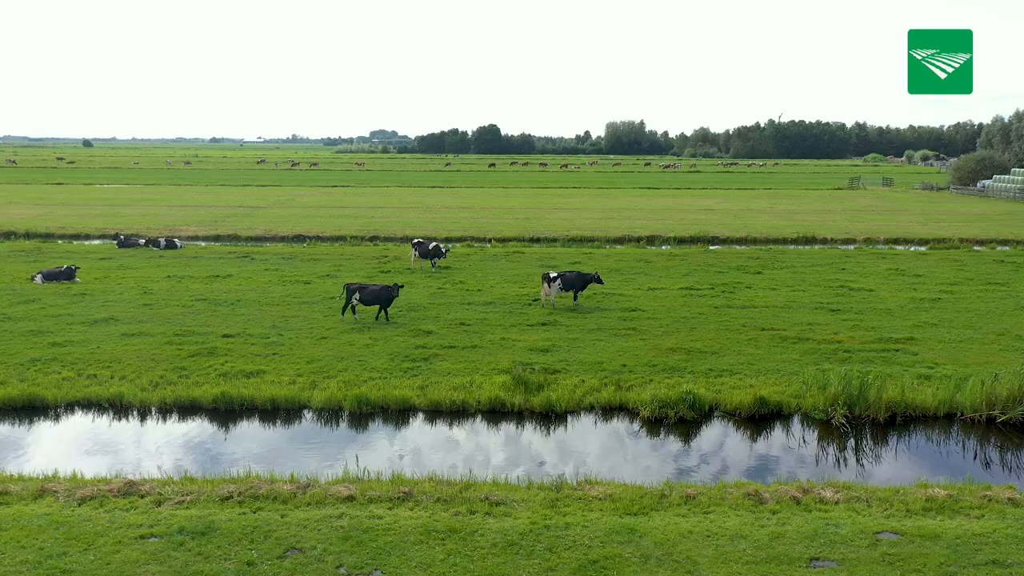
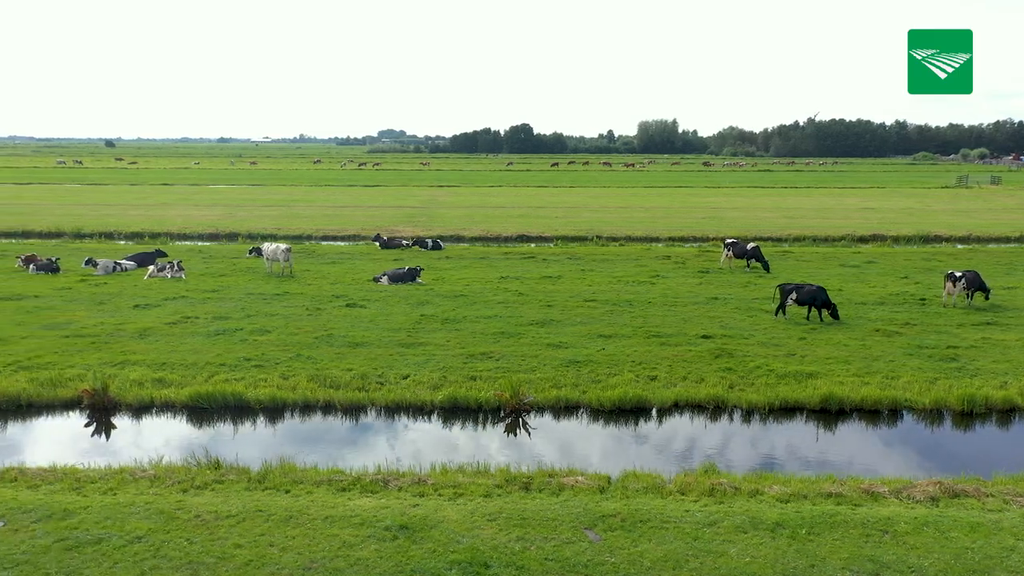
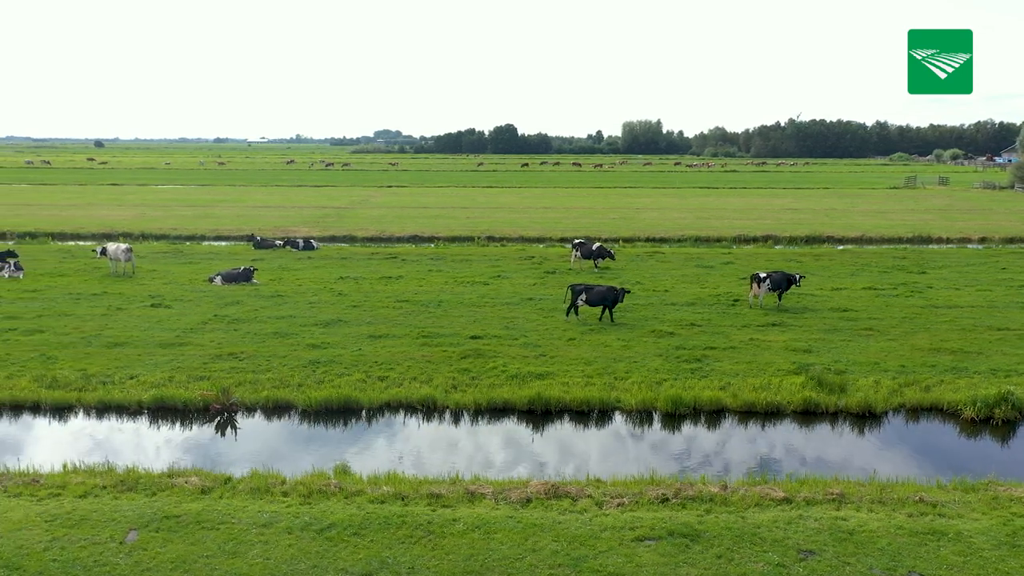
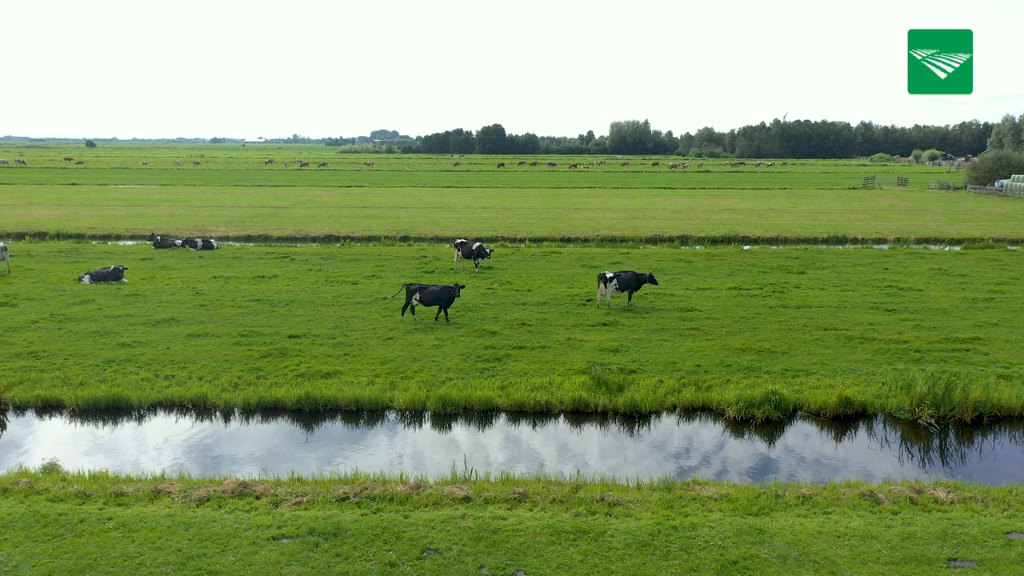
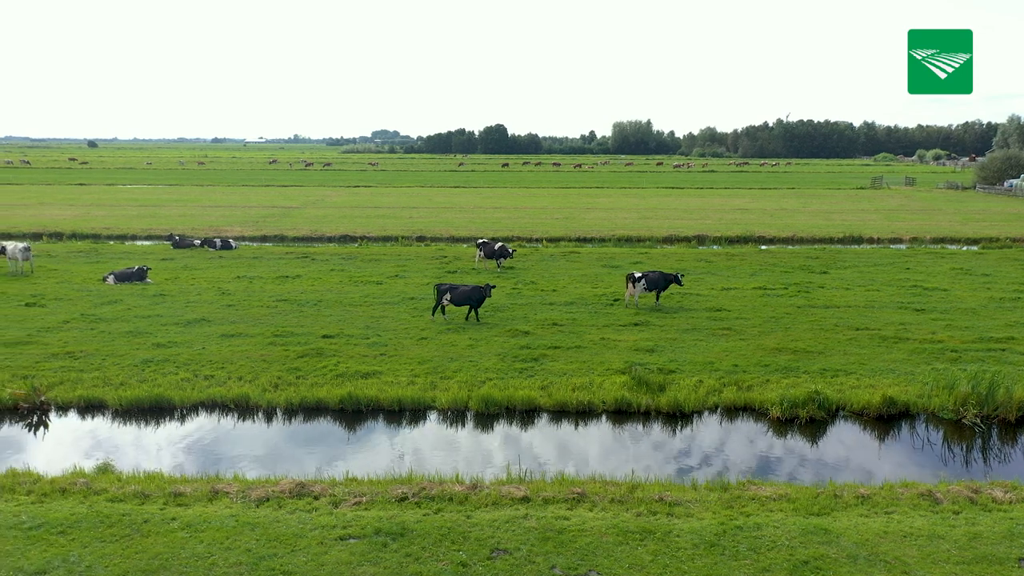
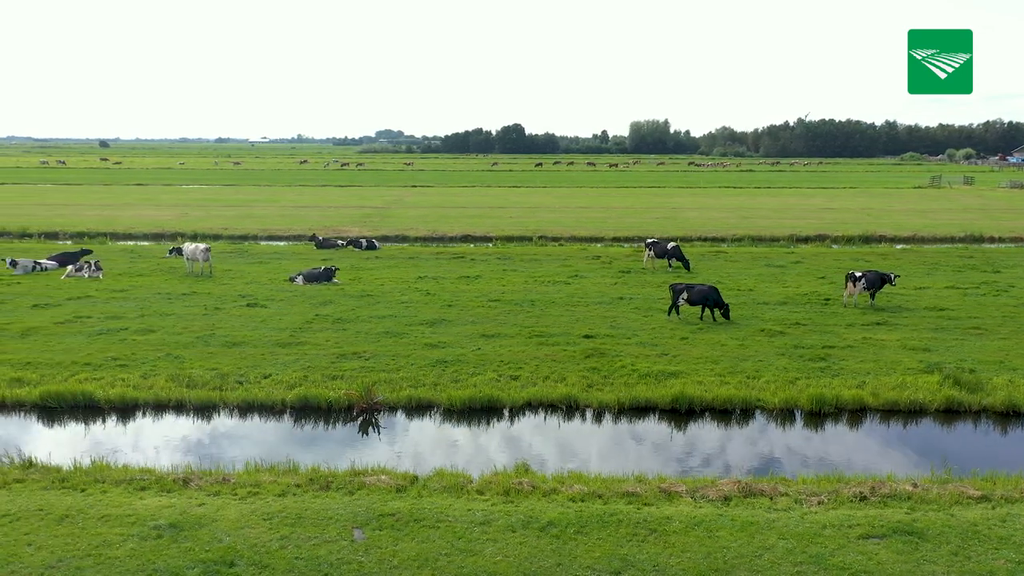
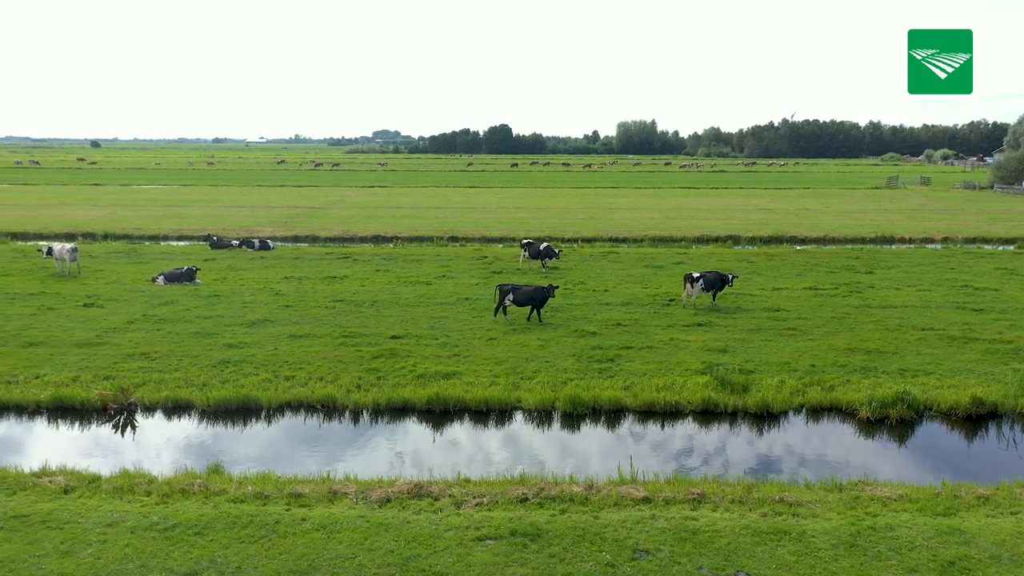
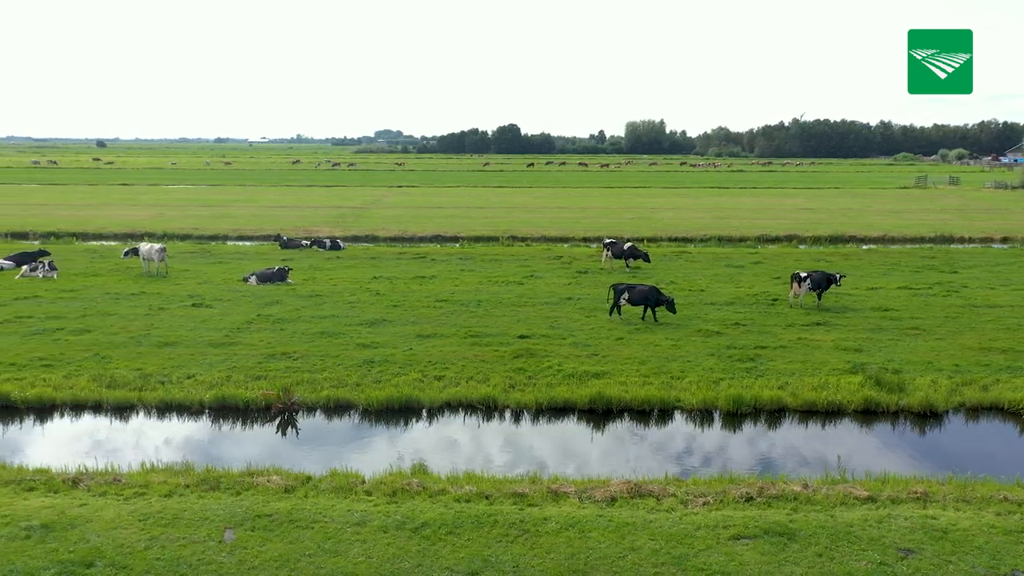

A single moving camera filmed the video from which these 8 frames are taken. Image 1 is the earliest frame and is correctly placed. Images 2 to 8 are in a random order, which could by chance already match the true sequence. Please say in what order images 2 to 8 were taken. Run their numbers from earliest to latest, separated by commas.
4, 5, 7, 3, 8, 6, 2
